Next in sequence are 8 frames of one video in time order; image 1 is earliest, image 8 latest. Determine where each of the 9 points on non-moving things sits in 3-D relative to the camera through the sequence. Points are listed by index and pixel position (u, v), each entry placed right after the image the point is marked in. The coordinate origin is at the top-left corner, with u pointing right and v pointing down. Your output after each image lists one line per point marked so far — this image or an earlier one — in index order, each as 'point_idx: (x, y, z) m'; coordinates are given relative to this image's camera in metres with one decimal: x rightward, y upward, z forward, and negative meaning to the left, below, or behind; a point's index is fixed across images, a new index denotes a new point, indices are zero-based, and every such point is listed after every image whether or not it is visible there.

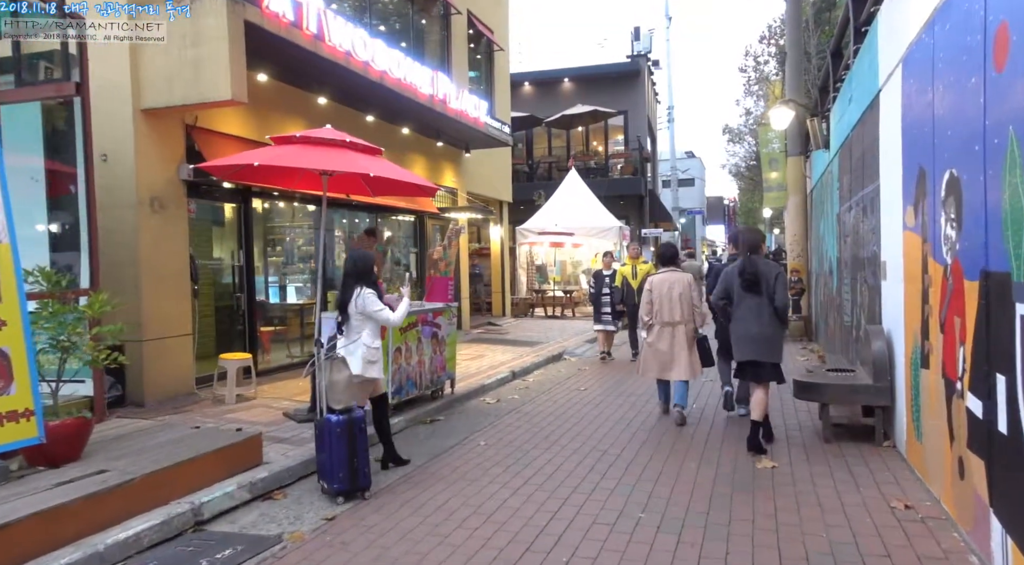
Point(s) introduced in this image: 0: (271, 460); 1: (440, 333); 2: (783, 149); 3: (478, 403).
0: (-1.8, -1.4, +5.6) m
1: (-0.8, -0.6, +8.2) m
2: (+6.1, +3.0, +16.3) m
3: (-0.4, -1.5, +8.7) m
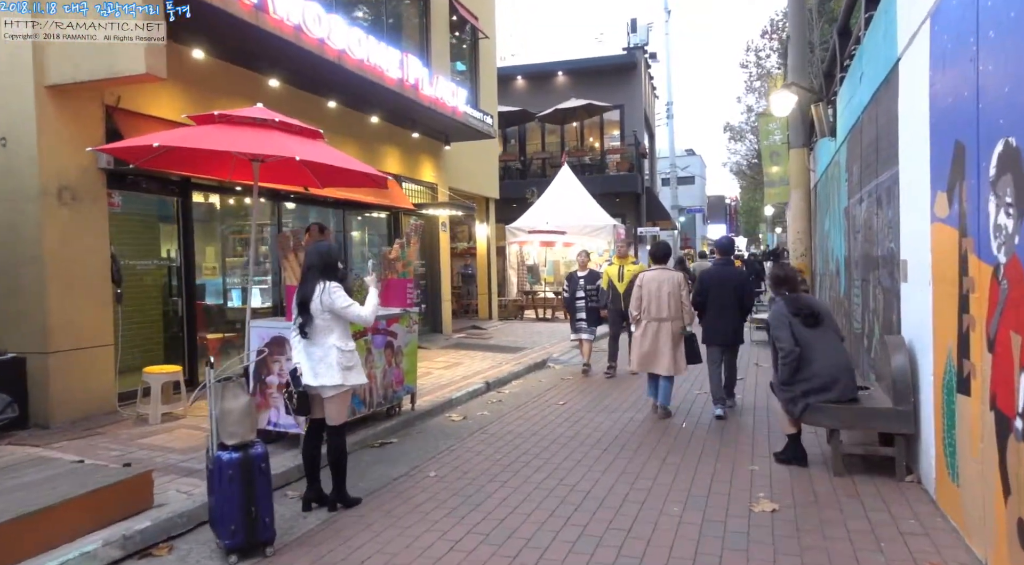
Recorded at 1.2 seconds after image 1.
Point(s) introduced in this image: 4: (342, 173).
0: (-2.2, -1.4, +4.6) m
1: (-1.2, -0.6, +7.2) m
2: (+5.8, +3.0, +15.4) m
3: (-0.8, -1.5, +7.7) m
4: (-1.6, +1.1, +6.9) m
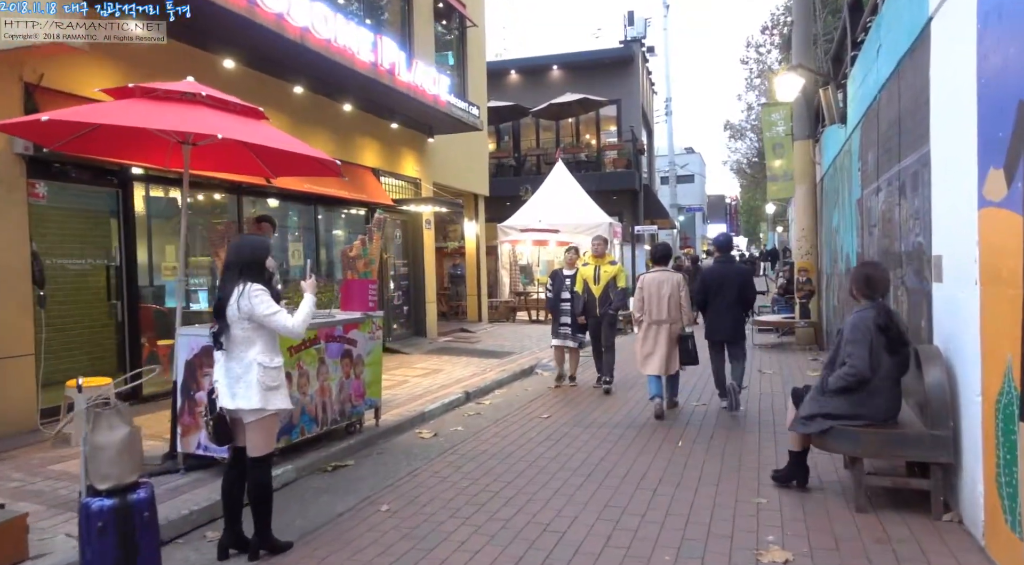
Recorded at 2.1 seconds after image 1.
0: (-2.4, -1.4, +3.8) m
1: (-1.4, -0.6, +6.4) m
2: (+5.6, +3.0, +14.5) m
3: (-1.0, -1.5, +6.9) m
4: (-1.9, +1.1, +6.1) m
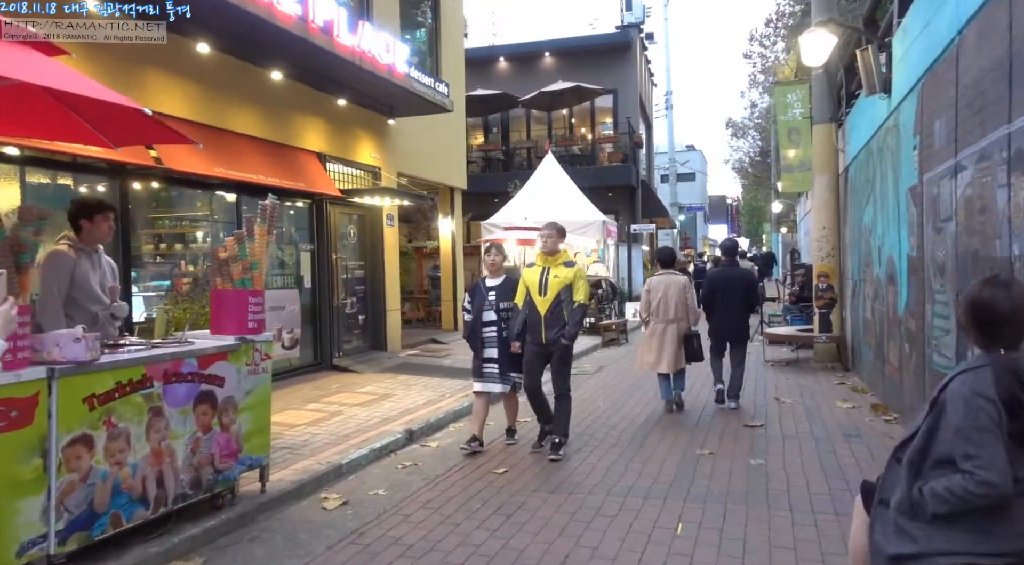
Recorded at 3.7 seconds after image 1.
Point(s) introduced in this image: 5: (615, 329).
0: (-2.9, -1.5, +1.9) m
1: (-1.8, -0.7, +4.5) m
2: (+5.1, +2.9, +12.7) m
3: (-1.4, -1.6, +5.0) m
4: (-2.3, +1.0, +4.2) m
5: (+2.3, -1.0, +15.8) m
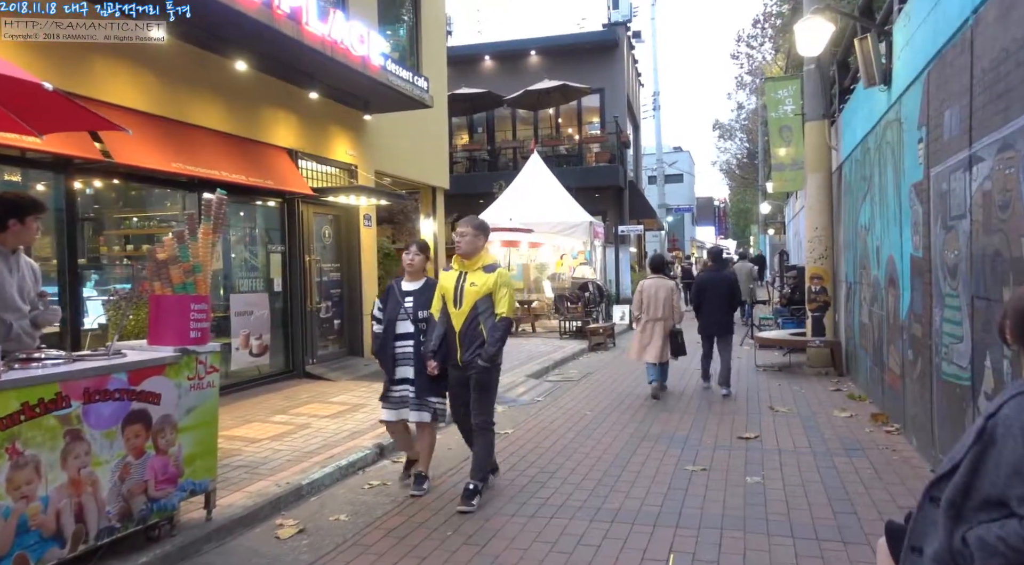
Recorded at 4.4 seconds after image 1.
0: (-3.0, -1.5, +1.4) m
1: (-2.0, -0.7, +4.0) m
2: (+4.8, +2.8, +12.3) m
3: (-1.6, -1.6, +4.5) m
4: (-2.5, +1.0, +3.7) m
5: (+1.9, -1.1, +15.3) m
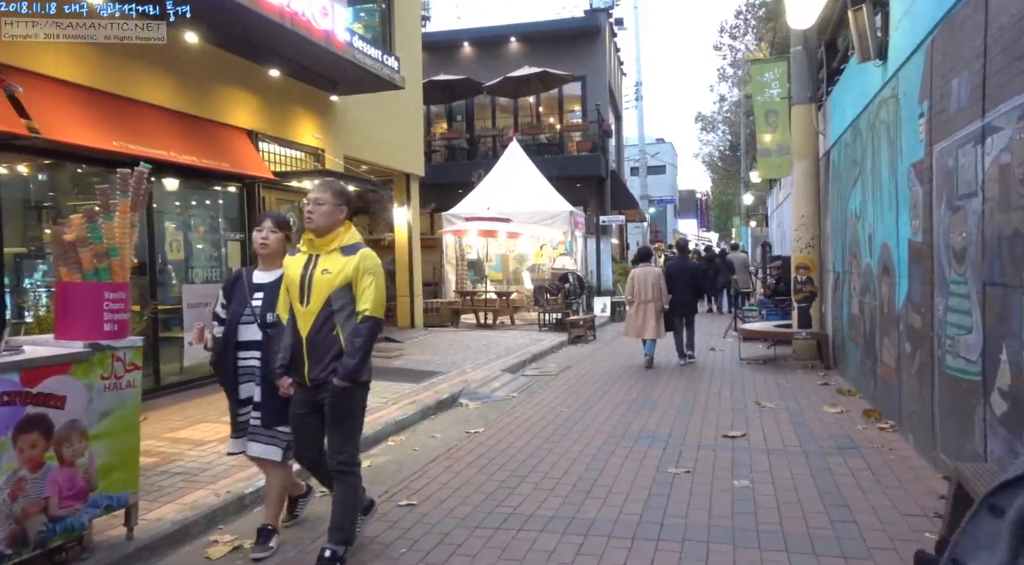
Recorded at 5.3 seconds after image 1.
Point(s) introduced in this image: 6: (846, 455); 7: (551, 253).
0: (-3.1, -1.5, +0.8) m
1: (-2.2, -0.7, +3.5) m
2: (+4.5, +3.0, +11.8) m
3: (-1.8, -1.5, +4.0) m
4: (-2.6, +1.0, +3.1) m
5: (+1.5, -0.9, +14.9) m
6: (+2.7, -1.4, +5.8) m
7: (+1.0, +0.8, +19.0) m
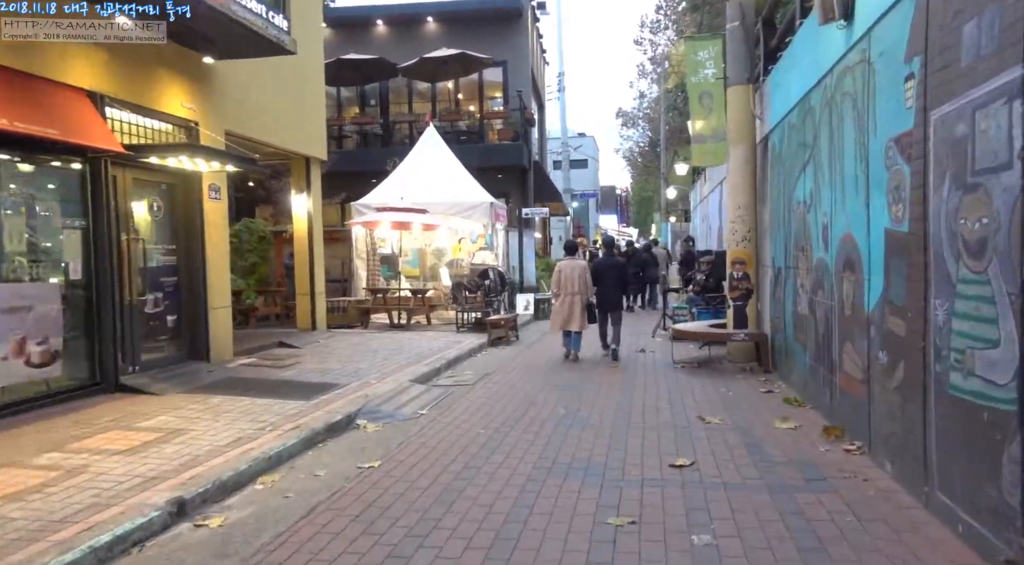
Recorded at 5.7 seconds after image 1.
0: (-3.2, -1.5, -0.8) m
1: (-2.6, -0.7, +2.0) m
2: (+3.1, +3.1, +11.0) m
3: (-2.2, -1.5, +2.5) m
4: (-3.0, +1.0, +1.5) m
5: (-0.1, -0.8, +13.7) m
6: (+2.0, -1.4, +4.8) m
7: (-1.0, +0.9, +17.8) m
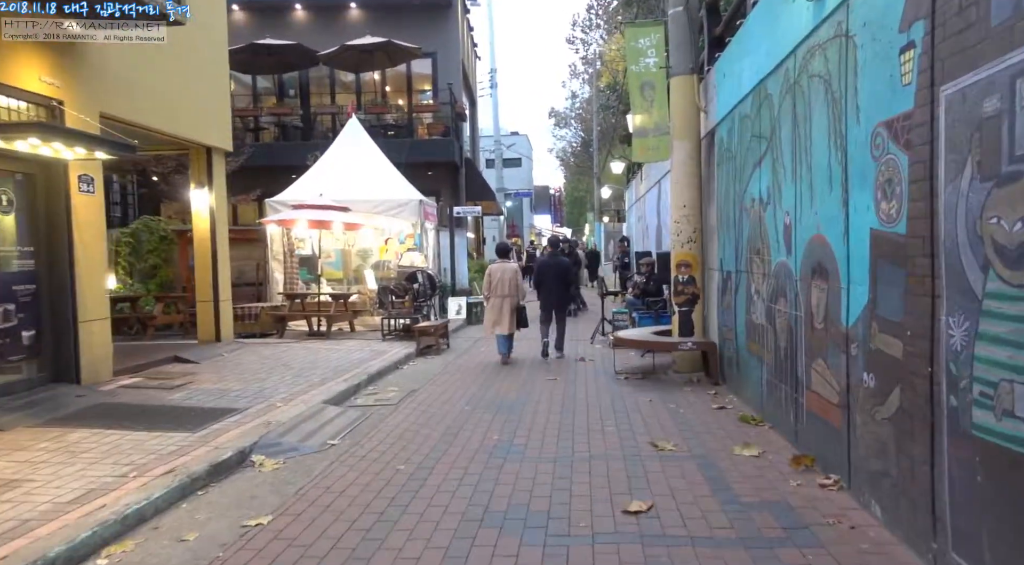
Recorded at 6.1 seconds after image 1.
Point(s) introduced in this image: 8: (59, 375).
0: (-3.1, -1.6, -2.0) m
1: (-2.7, -0.8, +0.8) m
2: (+2.1, +3.0, +10.2) m
3: (-2.4, -1.6, +1.3) m
4: (-3.1, +0.9, +0.3) m
5: (-1.4, -0.9, +12.6) m
6: (+1.6, -1.4, +4.0) m
7: (-2.6, +0.8, +16.6) m
8: (-4.9, -1.0, +7.9) m
